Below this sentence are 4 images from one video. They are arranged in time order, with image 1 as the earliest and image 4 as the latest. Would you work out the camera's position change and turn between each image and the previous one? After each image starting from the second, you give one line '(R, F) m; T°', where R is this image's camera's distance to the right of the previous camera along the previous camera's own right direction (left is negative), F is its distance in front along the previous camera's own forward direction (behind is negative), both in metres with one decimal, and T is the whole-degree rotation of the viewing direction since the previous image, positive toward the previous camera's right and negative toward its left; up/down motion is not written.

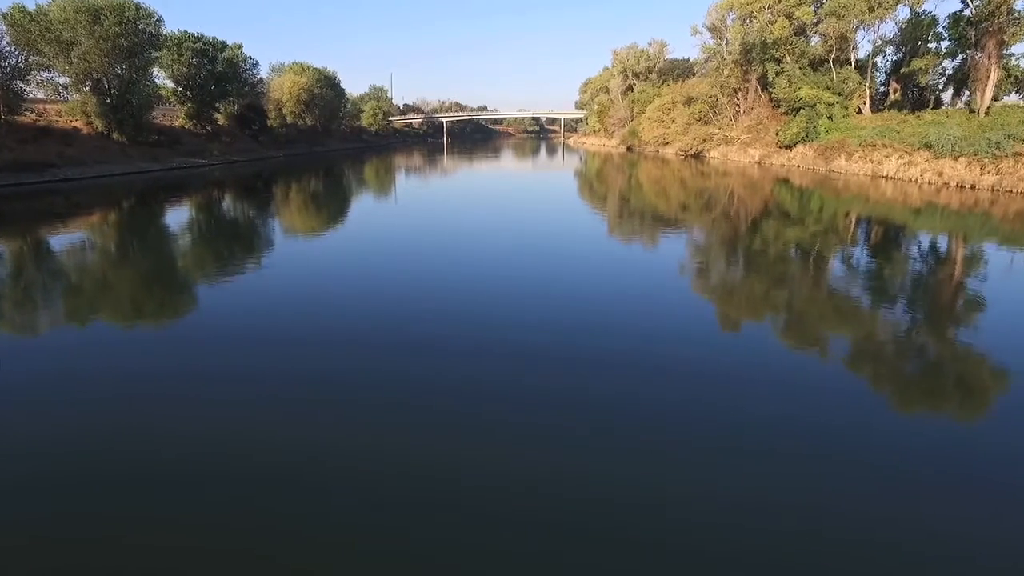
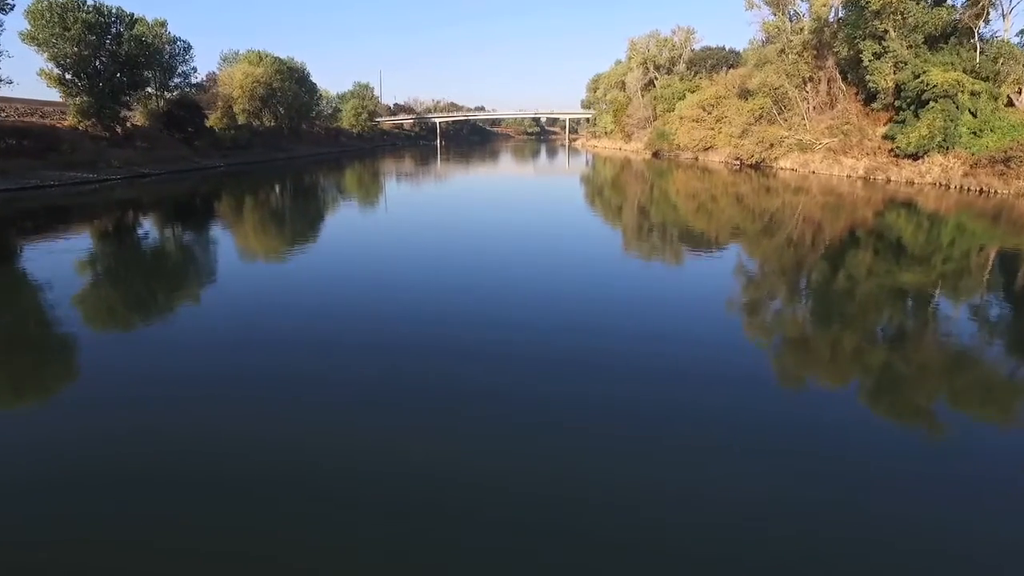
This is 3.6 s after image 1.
(-0.1, +3.3) m; 0°
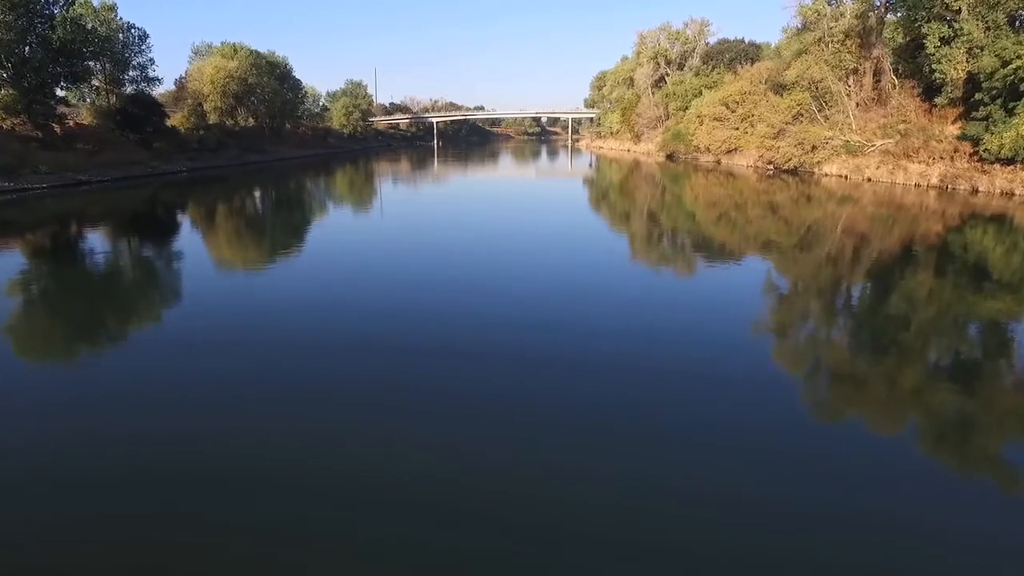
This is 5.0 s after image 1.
(0.0, +1.4) m; 0°
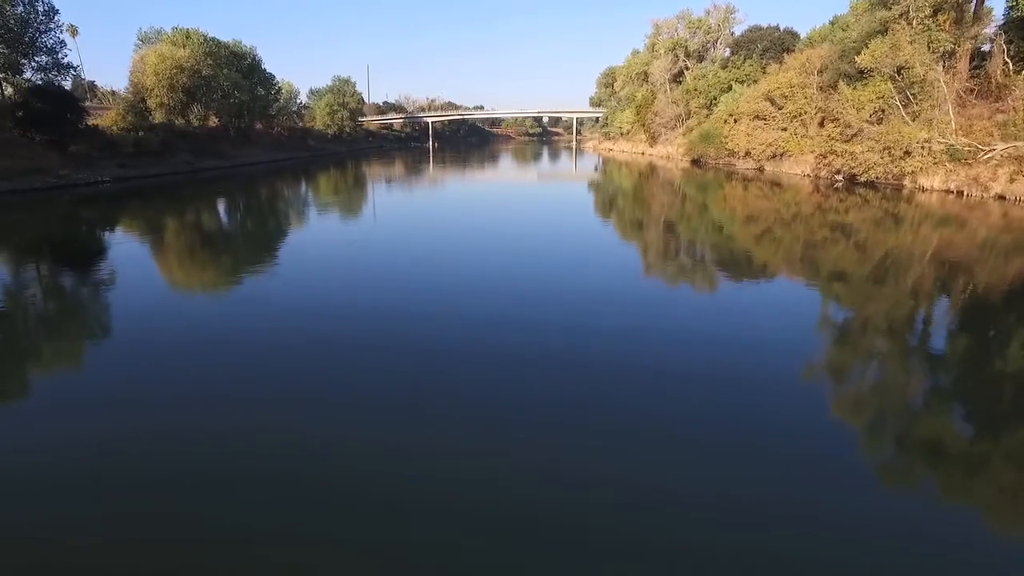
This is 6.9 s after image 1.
(0.0, +2.1) m; 0°
